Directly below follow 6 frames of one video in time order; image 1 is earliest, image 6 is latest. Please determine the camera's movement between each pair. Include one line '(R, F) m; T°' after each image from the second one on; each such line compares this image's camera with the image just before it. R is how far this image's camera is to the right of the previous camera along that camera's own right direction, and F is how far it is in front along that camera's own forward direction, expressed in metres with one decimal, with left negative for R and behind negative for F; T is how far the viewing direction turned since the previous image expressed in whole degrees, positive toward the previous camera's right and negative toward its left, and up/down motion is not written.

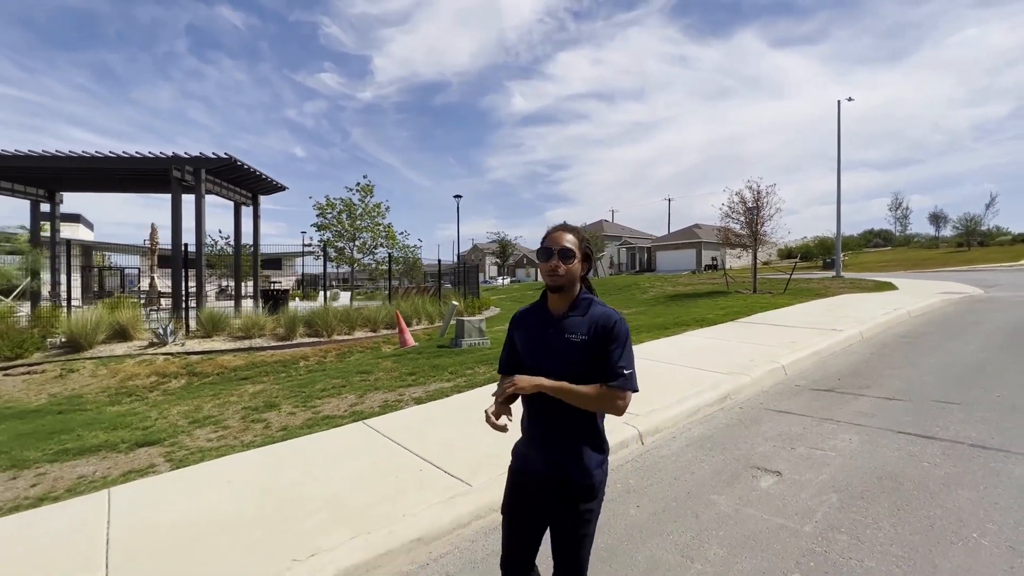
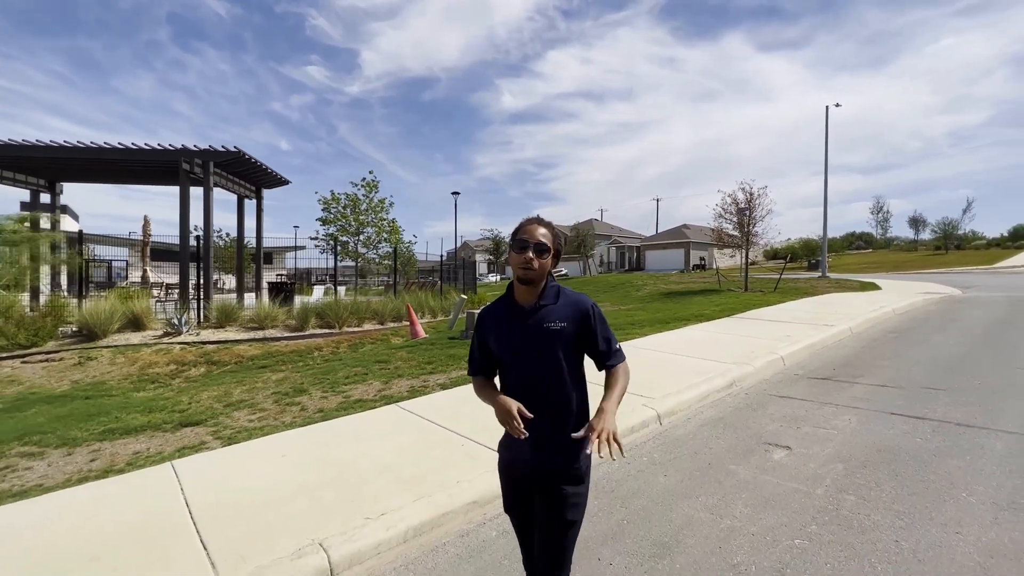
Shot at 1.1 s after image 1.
(-0.5, -0.3) m; +2°
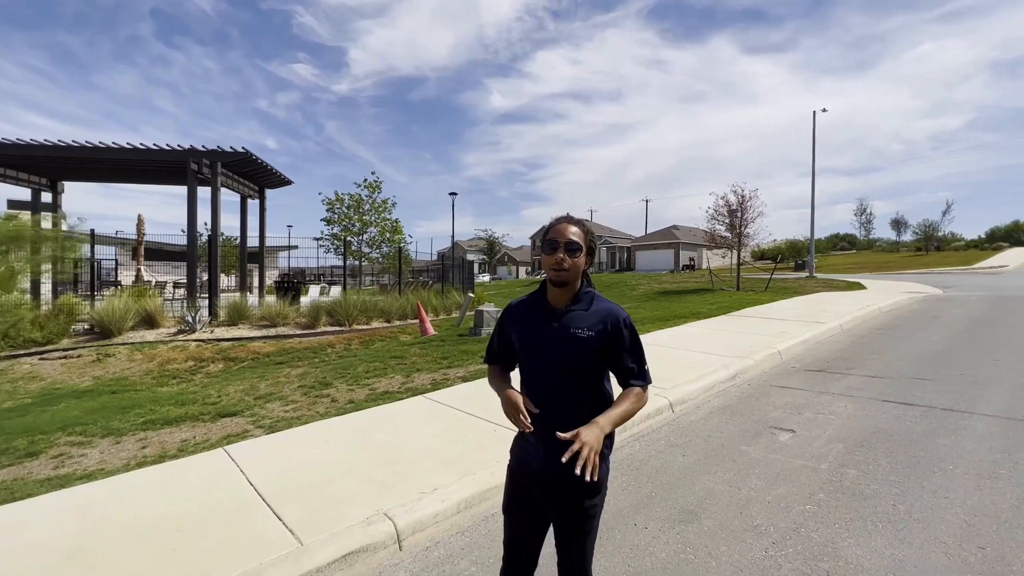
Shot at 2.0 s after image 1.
(-0.4, -0.4) m; +1°
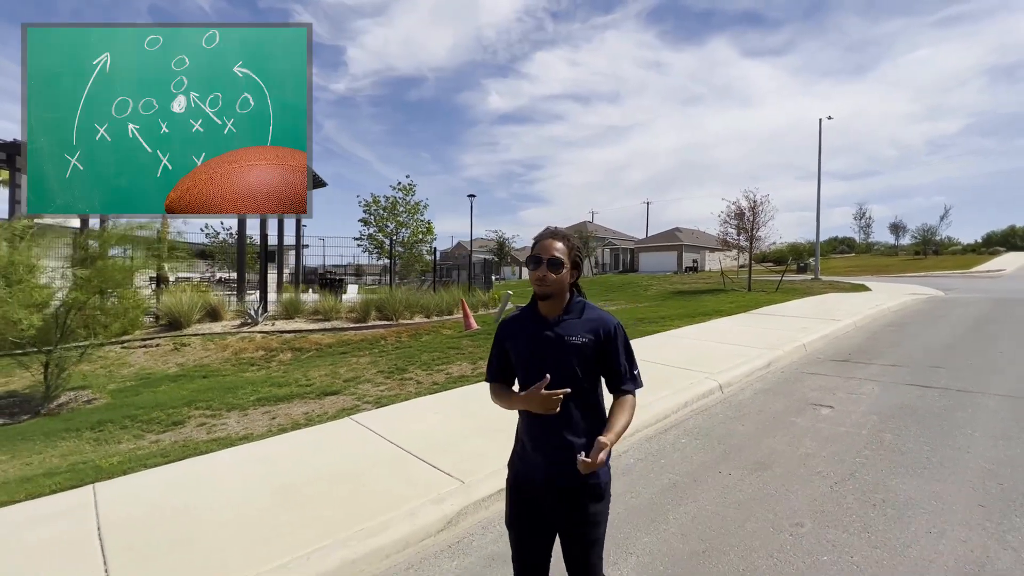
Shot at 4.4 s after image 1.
(-1.0, -0.8) m; 0°
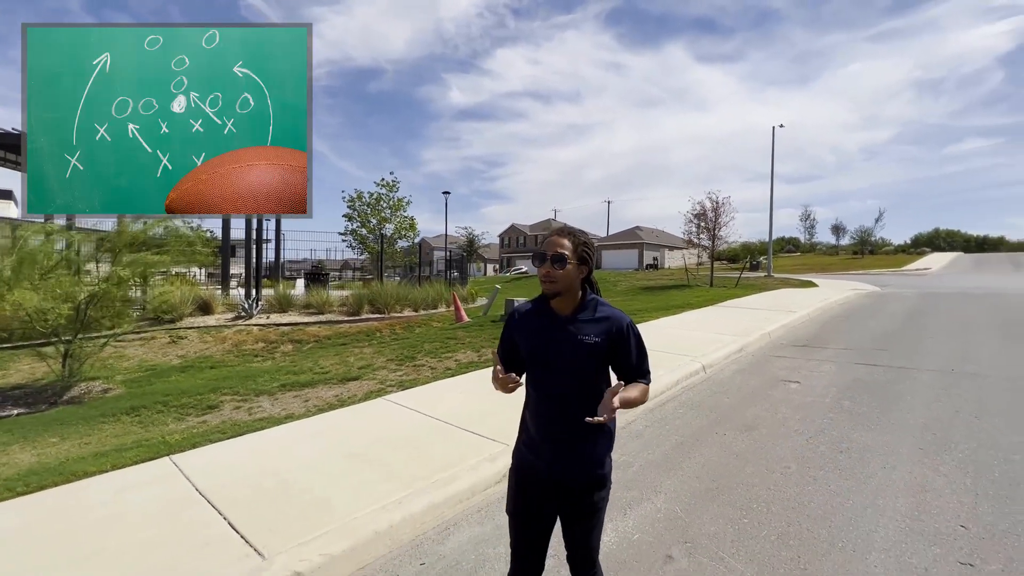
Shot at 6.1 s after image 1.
(-0.7, -0.6) m; +5°
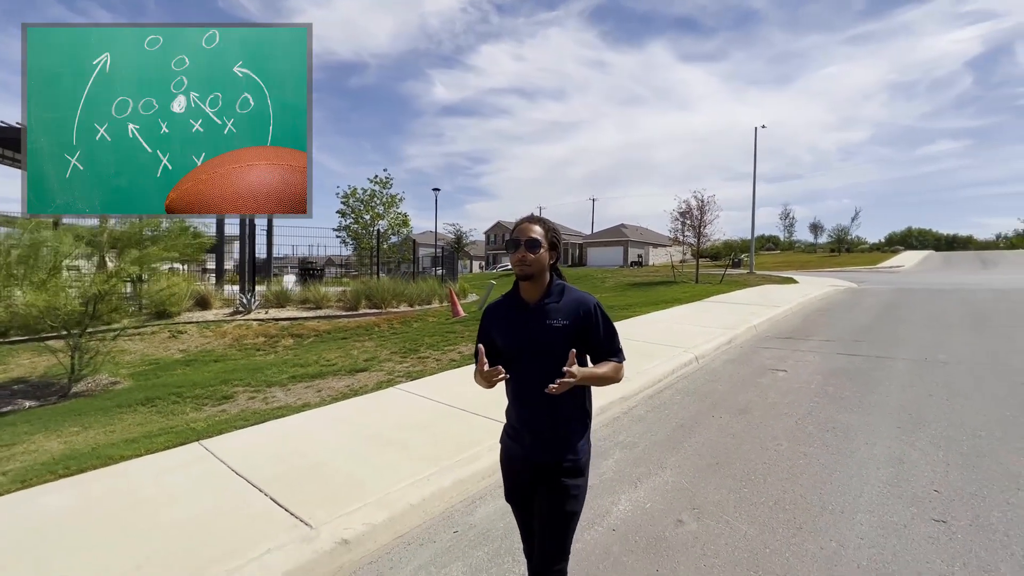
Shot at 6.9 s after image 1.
(-0.3, -0.3) m; +2°
